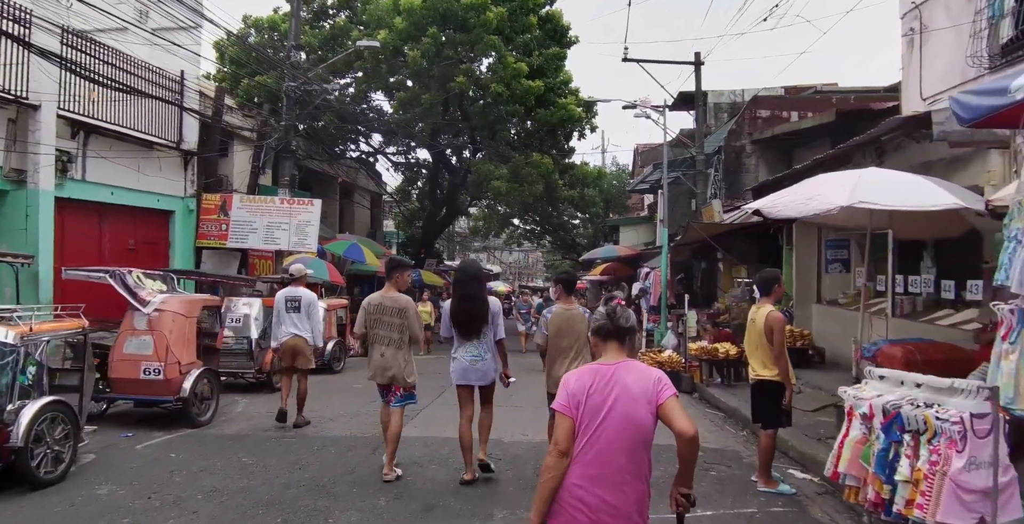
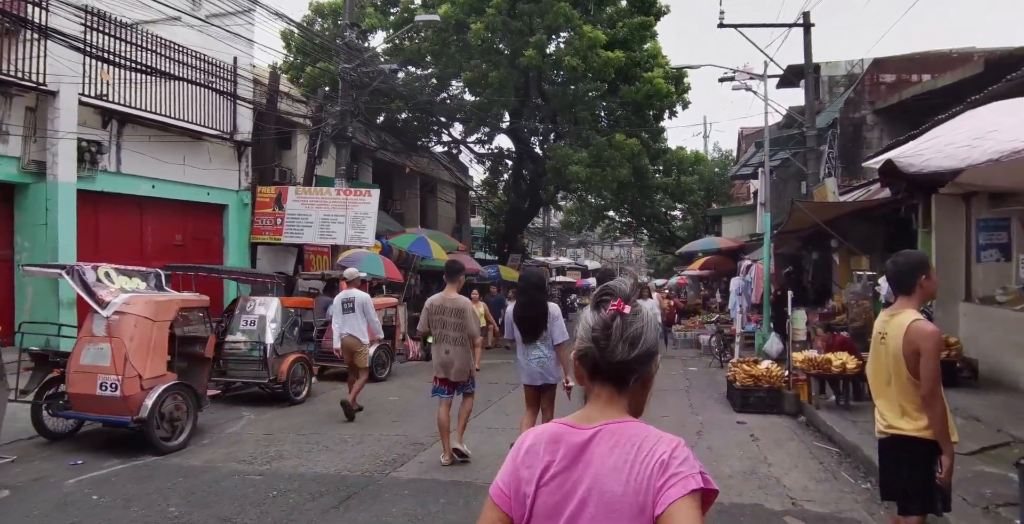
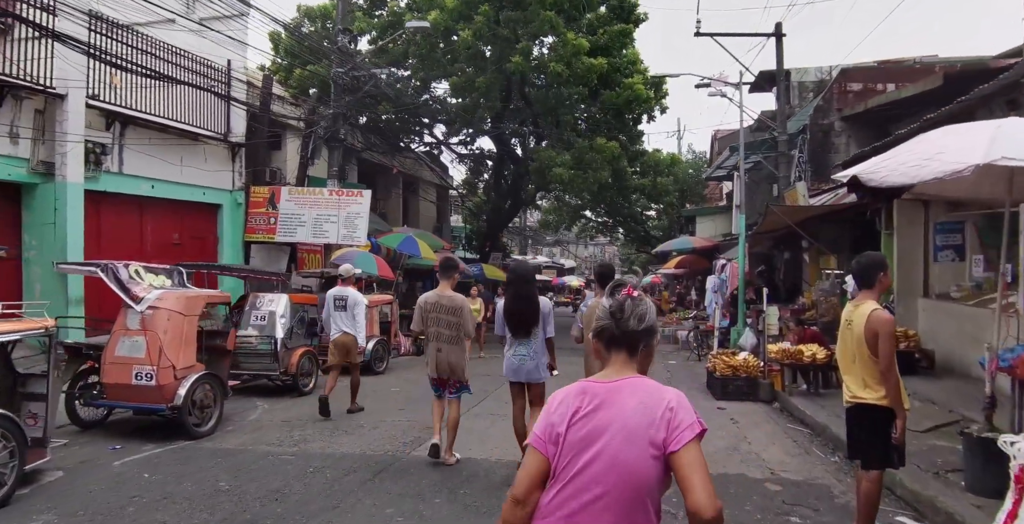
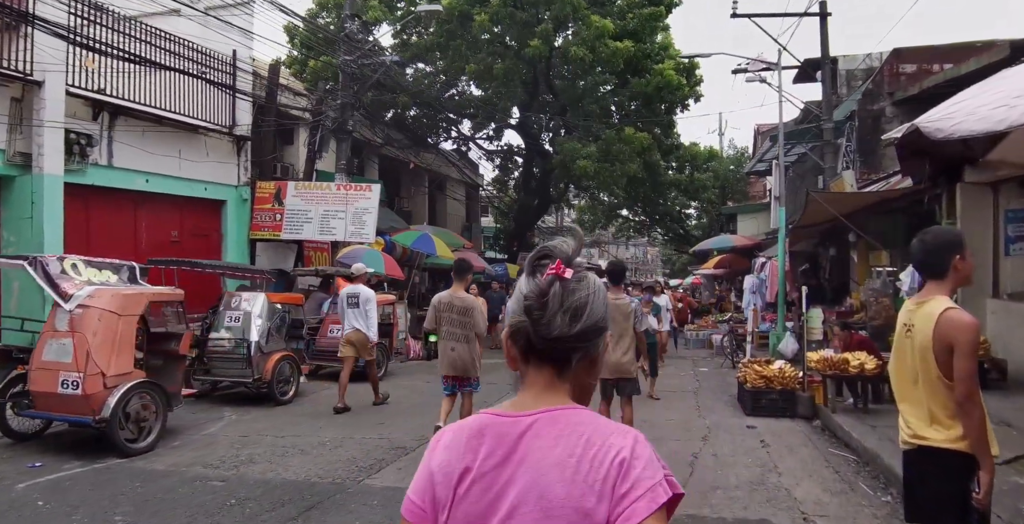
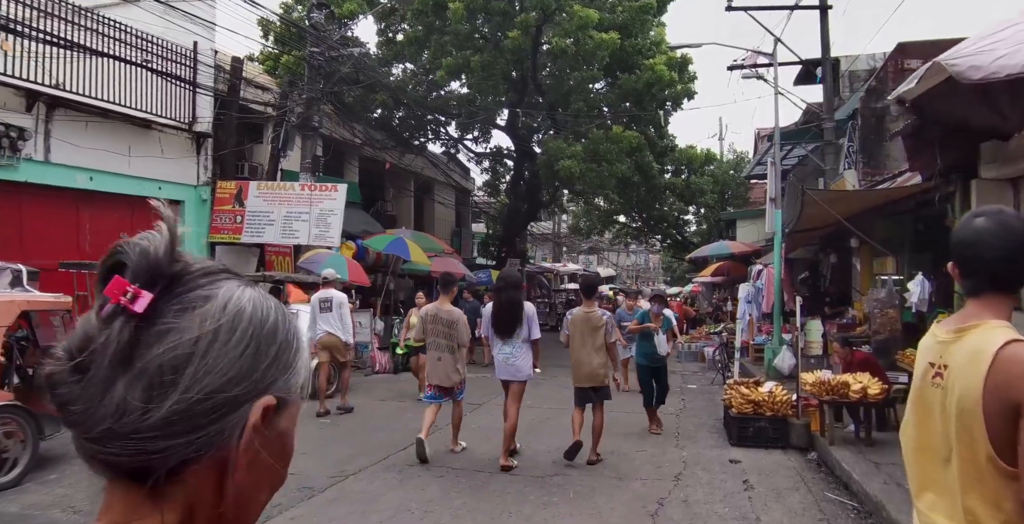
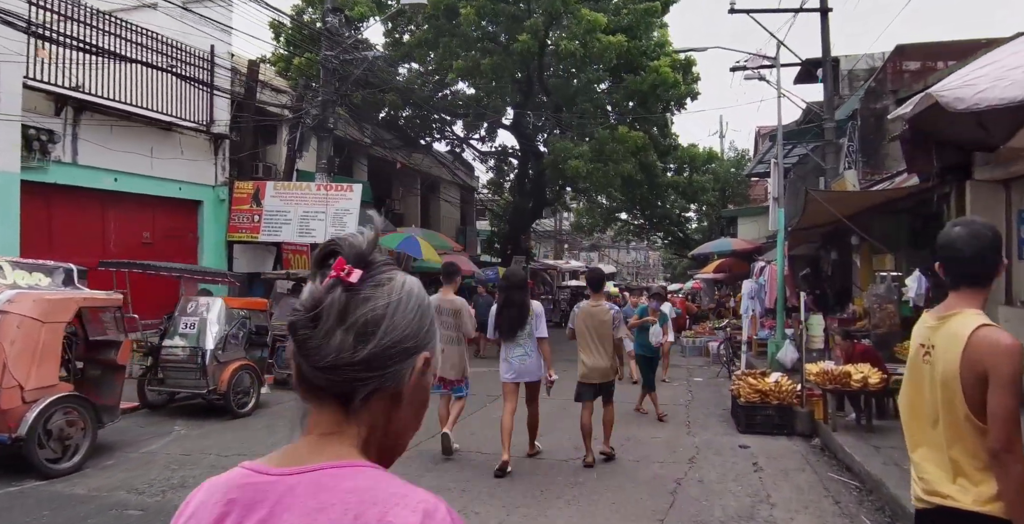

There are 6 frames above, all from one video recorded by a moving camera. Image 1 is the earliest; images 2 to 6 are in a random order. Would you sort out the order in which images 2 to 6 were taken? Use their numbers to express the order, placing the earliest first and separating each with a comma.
3, 2, 4, 6, 5
